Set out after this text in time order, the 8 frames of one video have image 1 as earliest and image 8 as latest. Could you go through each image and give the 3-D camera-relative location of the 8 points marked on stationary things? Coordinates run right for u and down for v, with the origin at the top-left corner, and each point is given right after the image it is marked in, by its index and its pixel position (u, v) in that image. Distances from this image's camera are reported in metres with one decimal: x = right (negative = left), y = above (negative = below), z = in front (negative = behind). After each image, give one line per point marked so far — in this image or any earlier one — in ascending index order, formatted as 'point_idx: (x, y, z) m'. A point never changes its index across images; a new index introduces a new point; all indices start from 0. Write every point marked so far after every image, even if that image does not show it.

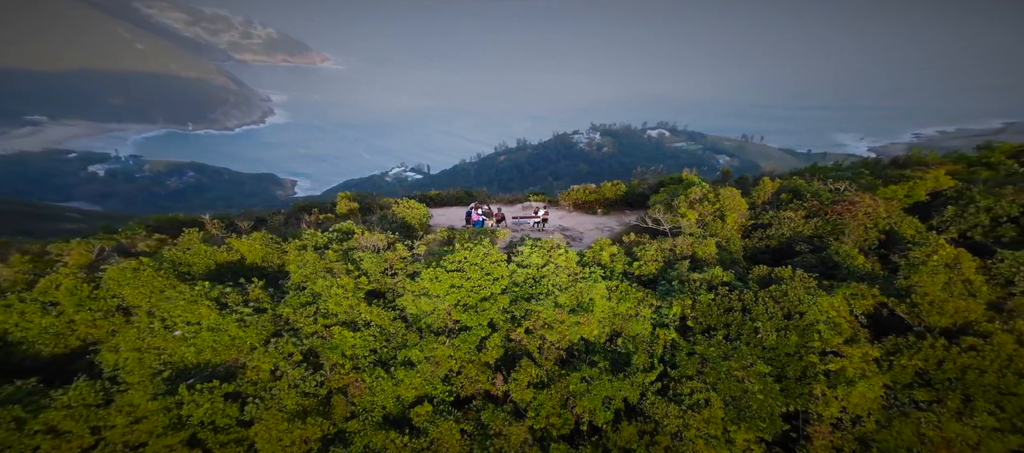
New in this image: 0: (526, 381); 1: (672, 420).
0: (+0.4, -3.8, +9.6) m
1: (+3.4, -4.4, +8.7) m
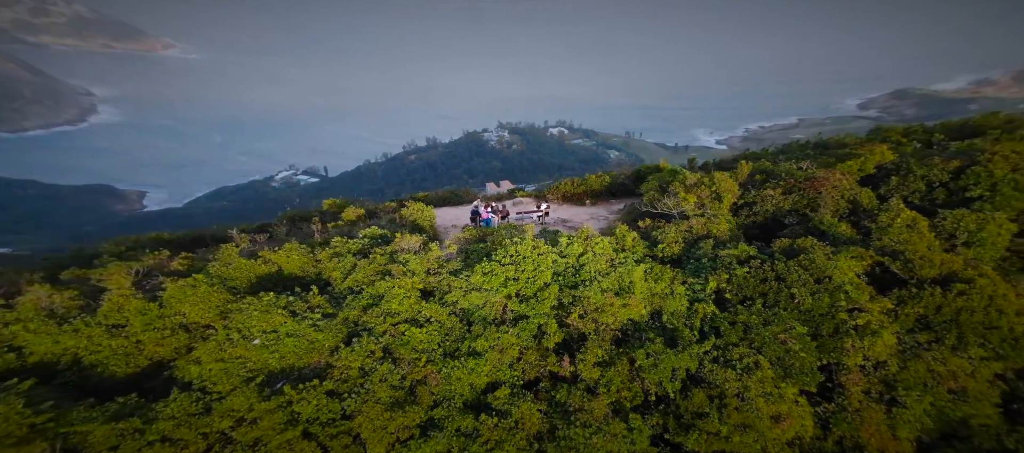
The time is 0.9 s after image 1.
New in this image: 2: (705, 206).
0: (+2.1, -3.4, +9.8) m
1: (+5.2, -3.9, +9.2) m
2: (+7.9, +0.8, +15.6) m
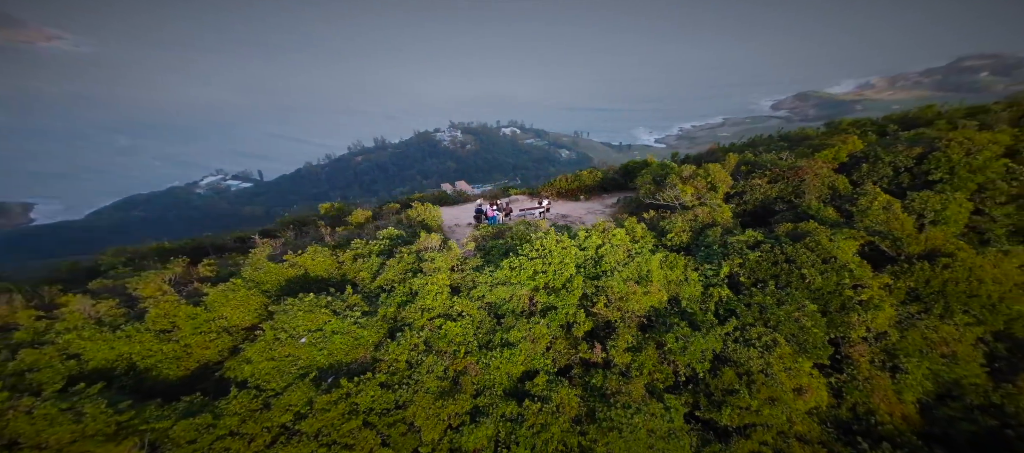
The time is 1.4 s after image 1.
0: (+3.0, -3.2, +10.0) m
1: (+6.2, -3.5, +9.7) m
2: (+8.2, +1.3, +16.3) m
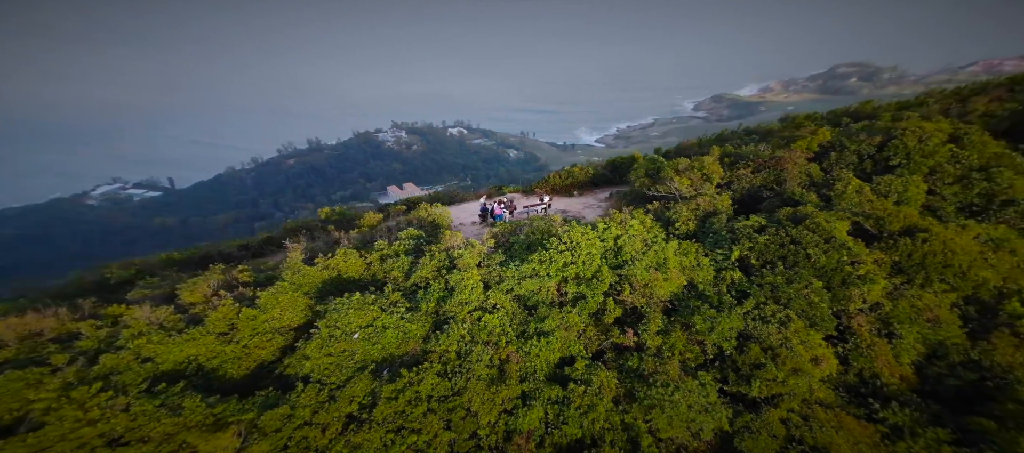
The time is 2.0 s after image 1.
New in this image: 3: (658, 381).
0: (+4.0, -2.9, +10.5) m
1: (+7.2, -3.0, +10.4) m
2: (+8.5, +1.8, +17.1) m
3: (+3.6, -4.0, +9.5) m
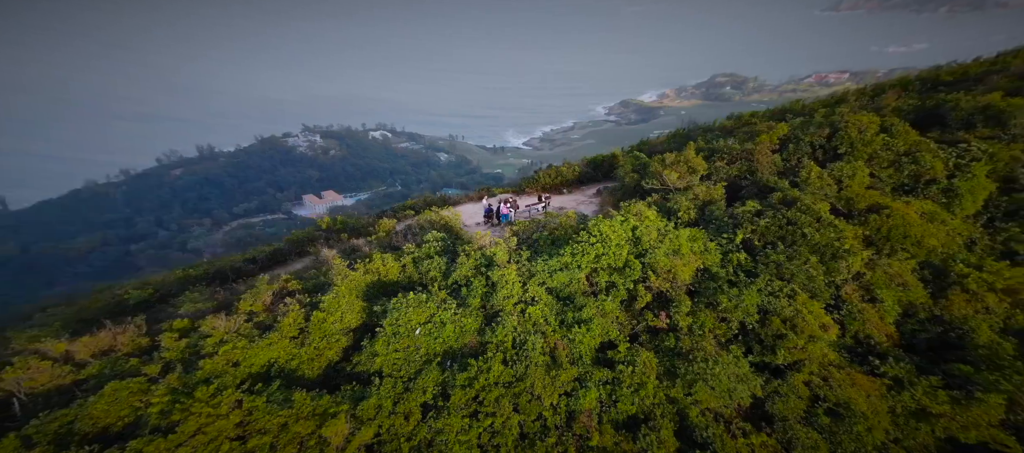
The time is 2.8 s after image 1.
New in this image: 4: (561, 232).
0: (+5.1, -2.5, +11.1) m
1: (+8.3, -2.5, +11.4) m
2: (+8.5, +2.4, +18.3) m
3: (+4.9, -3.6, +10.1) m
4: (+1.7, -0.2, +13.0) m
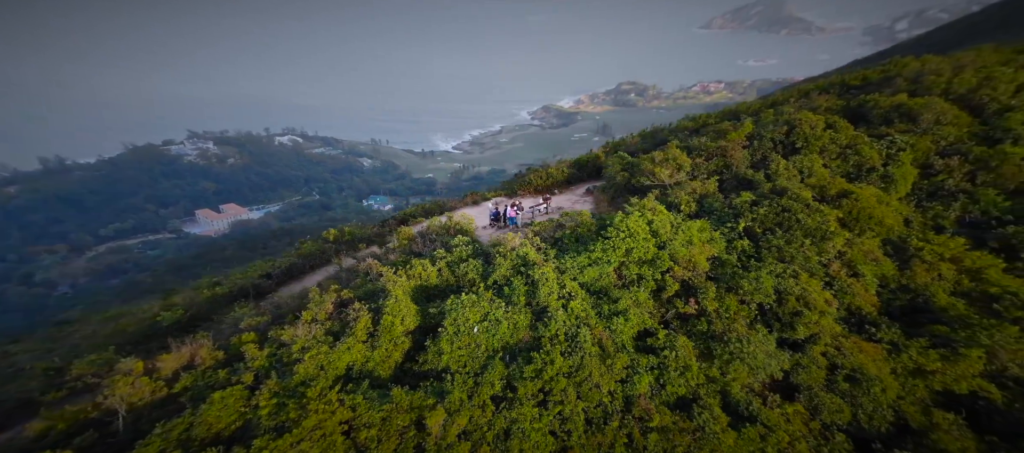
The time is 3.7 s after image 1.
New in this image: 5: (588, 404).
0: (+6.2, -2.1, +11.8) m
1: (+9.3, -2.0, +12.4) m
2: (+8.5, +2.7, +19.3) m
3: (+6.2, -3.2, +10.7) m
4: (+2.5, -0.1, +13.3) m
5: (+1.8, -4.2, +8.9) m
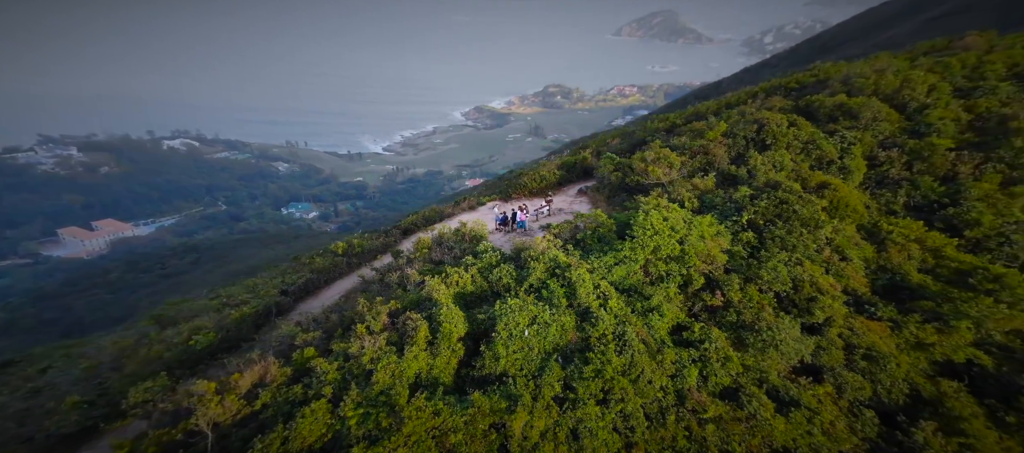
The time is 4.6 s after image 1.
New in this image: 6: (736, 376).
0: (+7.1, -1.9, +12.1) m
1: (+10.1, -1.6, +13.1) m
2: (+8.5, +2.9, +19.9) m
3: (+7.2, -3.0, +11.0) m
4: (+3.2, -0.1, +13.3) m
5: (+3.1, -4.1, +8.8) m
6: (+5.9, -4.0, +10.0) m
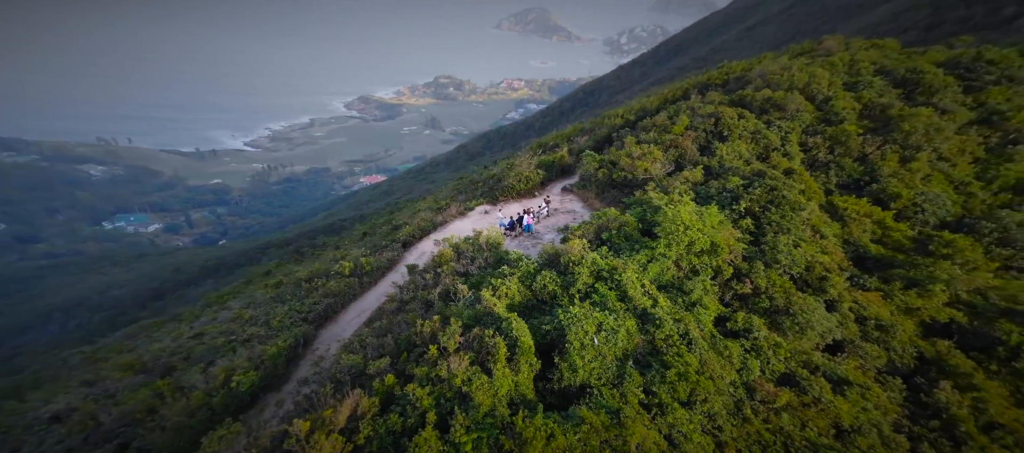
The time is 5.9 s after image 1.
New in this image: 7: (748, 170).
0: (+8.1, -1.5, +12.5) m
1: (+10.9, -1.0, +13.9) m
2: (+7.9, +3.3, +20.4) m
3: (+8.5, -2.6, +11.4) m
4: (+3.9, 0.0, +13.0) m
5: (+4.8, -4.0, +8.6) m
6: (+7.4, -3.7, +10.2) m
7: (+12.1, +3.0, +19.4) m
